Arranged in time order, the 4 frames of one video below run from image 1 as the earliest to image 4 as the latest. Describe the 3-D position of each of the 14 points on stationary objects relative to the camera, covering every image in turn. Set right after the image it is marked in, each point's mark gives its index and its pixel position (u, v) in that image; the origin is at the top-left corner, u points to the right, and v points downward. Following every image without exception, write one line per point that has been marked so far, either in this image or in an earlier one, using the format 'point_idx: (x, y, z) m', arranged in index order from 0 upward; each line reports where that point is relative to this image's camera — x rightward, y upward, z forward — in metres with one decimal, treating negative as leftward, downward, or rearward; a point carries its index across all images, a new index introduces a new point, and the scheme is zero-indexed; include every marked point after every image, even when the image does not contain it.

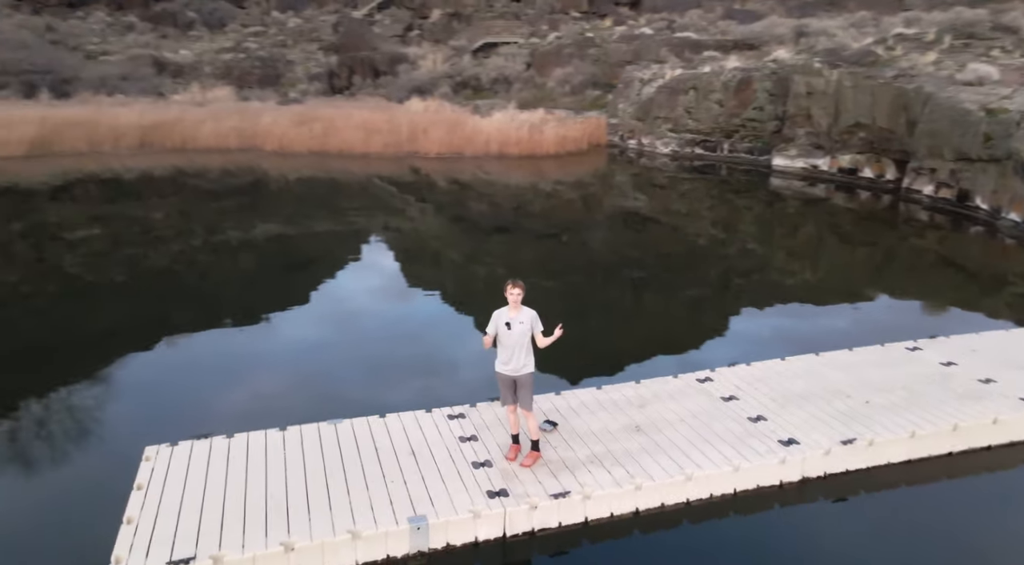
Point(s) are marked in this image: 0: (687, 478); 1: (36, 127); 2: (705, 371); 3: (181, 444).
0: (+1.1, -1.3, +4.7) m
1: (-13.2, +4.3, +19.7) m
2: (+1.7, -0.8, +6.3) m
3: (-2.2, -1.1, +4.9) m
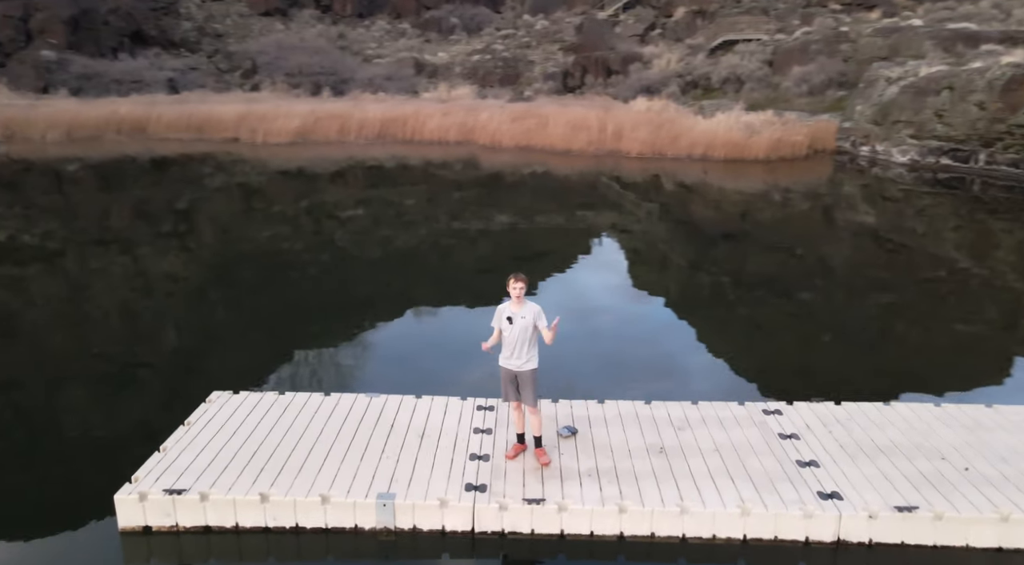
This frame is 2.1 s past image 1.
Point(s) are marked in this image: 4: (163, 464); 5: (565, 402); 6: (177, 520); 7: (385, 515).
0: (+1.0, -1.4, +4.3) m
1: (-6.9, +5.2, +23.2) m
2: (+2.1, -0.9, +5.6) m
3: (-2.1, -0.8, +5.6) m
4: (-2.2, -1.1, +4.6) m
5: (+0.4, -0.9, +5.6) m
6: (-2.0, -1.4, +4.3) m
7: (-0.8, -1.4, +4.3) m
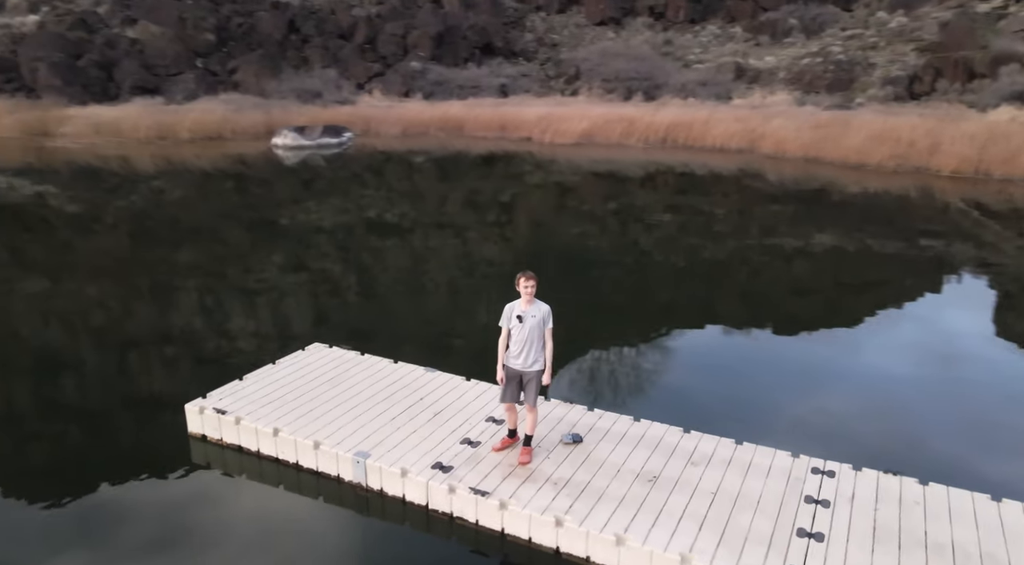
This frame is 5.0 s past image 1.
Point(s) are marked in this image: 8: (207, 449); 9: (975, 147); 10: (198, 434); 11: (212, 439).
0: (+0.6, -1.4, +4.0) m
1: (+2.8, +5.3, +24.2) m
2: (+2.2, -1.2, +4.7) m
3: (-1.5, -0.6, +6.5) m
4: (-2.2, -0.8, +5.6) m
5: (+0.7, -1.0, +5.4) m
6: (-2.1, -1.1, +5.3) m
7: (-1.0, -1.2, +4.8) m
8: (-2.3, -1.2, +5.4) m
9: (+11.8, +3.4, +18.1) m
10: (-2.3, -1.1, +5.4) m
11: (-2.2, -1.2, +5.4) m
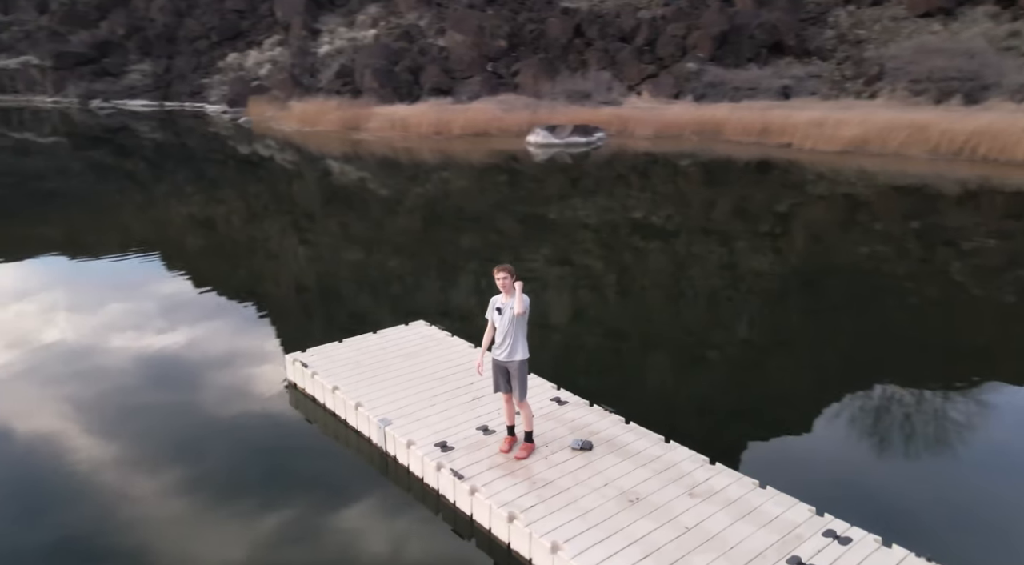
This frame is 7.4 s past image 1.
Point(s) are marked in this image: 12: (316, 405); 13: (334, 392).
0: (+0.2, -1.5, +3.6) m
1: (+10.9, +4.5, +21.2) m
2: (+1.9, -1.4, +3.6) m
3: (-0.7, -0.5, +6.7) m
4: (-1.6, -0.6, +6.2) m
5: (+0.9, -1.1, +4.8) m
6: (-1.7, -0.9, +5.9) m
7: (-0.9, -1.1, +4.9) m
8: (-1.8, -1.0, +6.0) m
9: (+16.5, +1.8, +12.0) m
10: (-1.9, -0.9, +6.1) m
11: (-1.8, -1.0, +6.0) m
12: (-1.6, -1.0, +5.8) m
13: (-1.4, -0.9, +5.4) m
